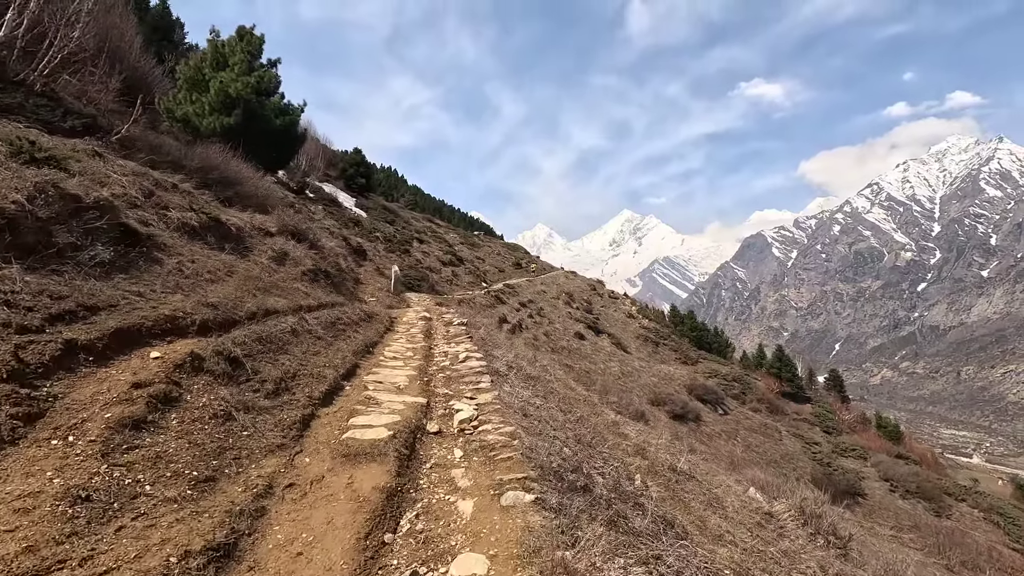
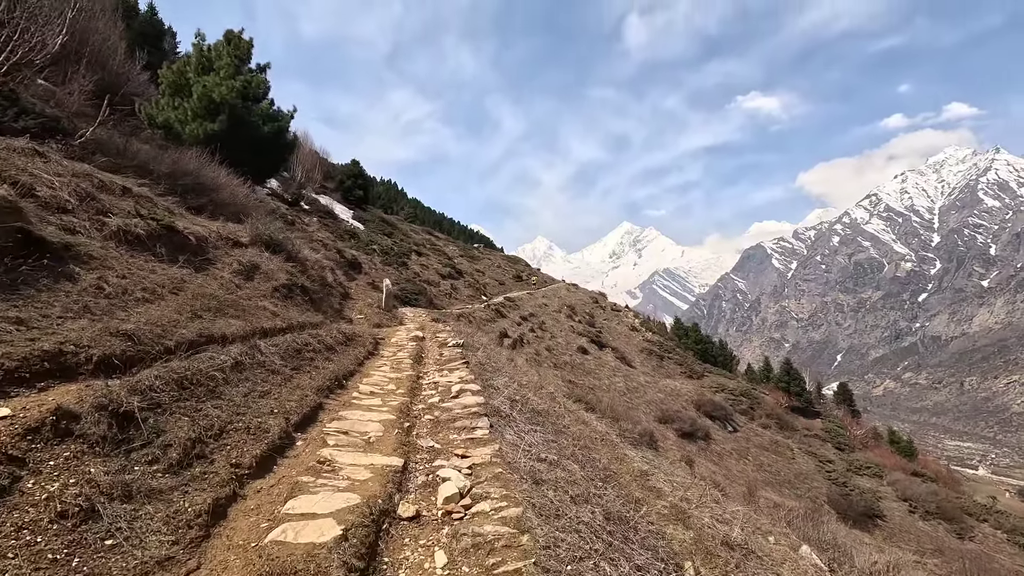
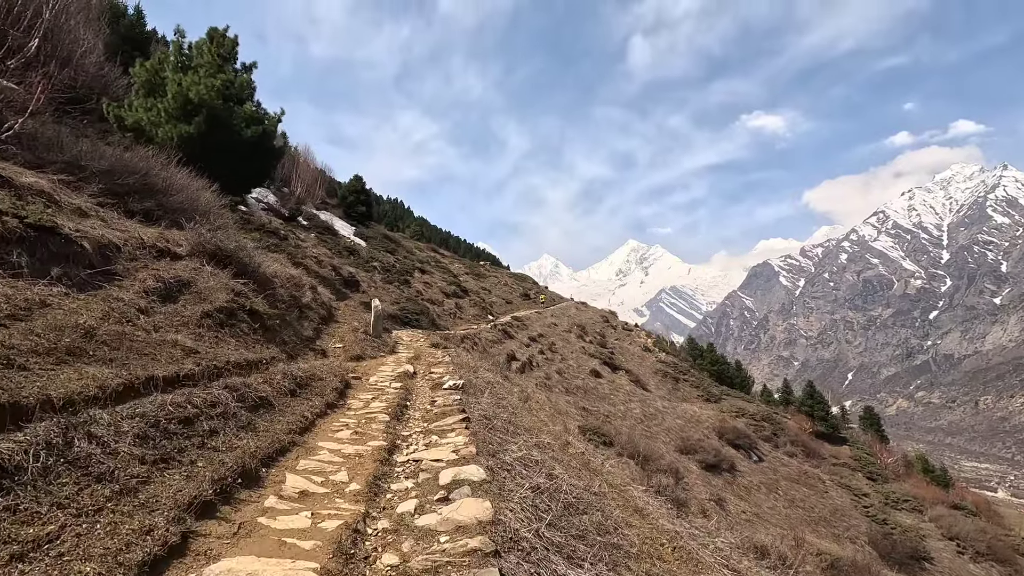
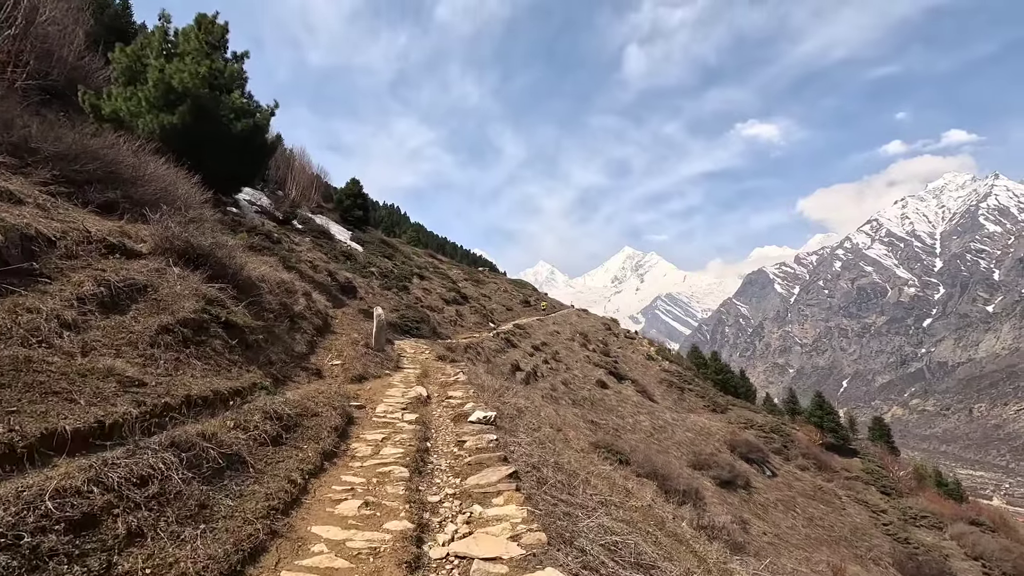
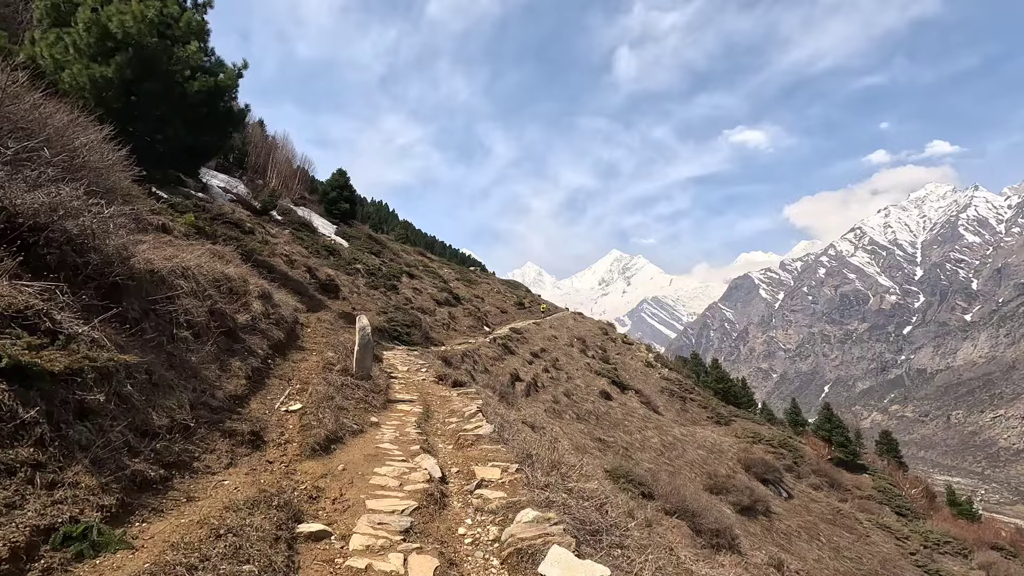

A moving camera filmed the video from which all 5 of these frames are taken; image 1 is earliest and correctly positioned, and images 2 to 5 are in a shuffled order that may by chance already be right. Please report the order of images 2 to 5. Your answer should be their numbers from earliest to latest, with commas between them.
2, 3, 4, 5
